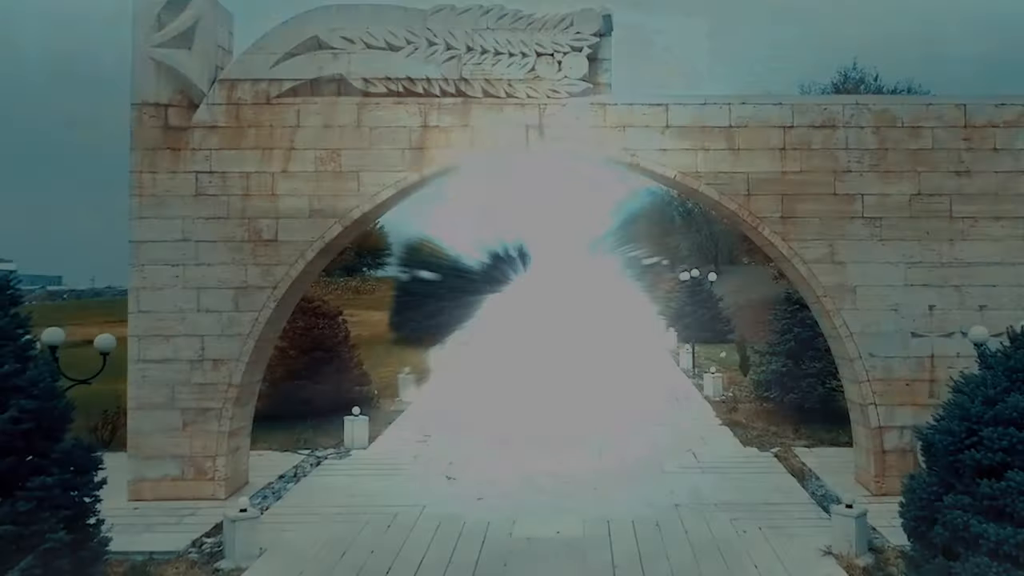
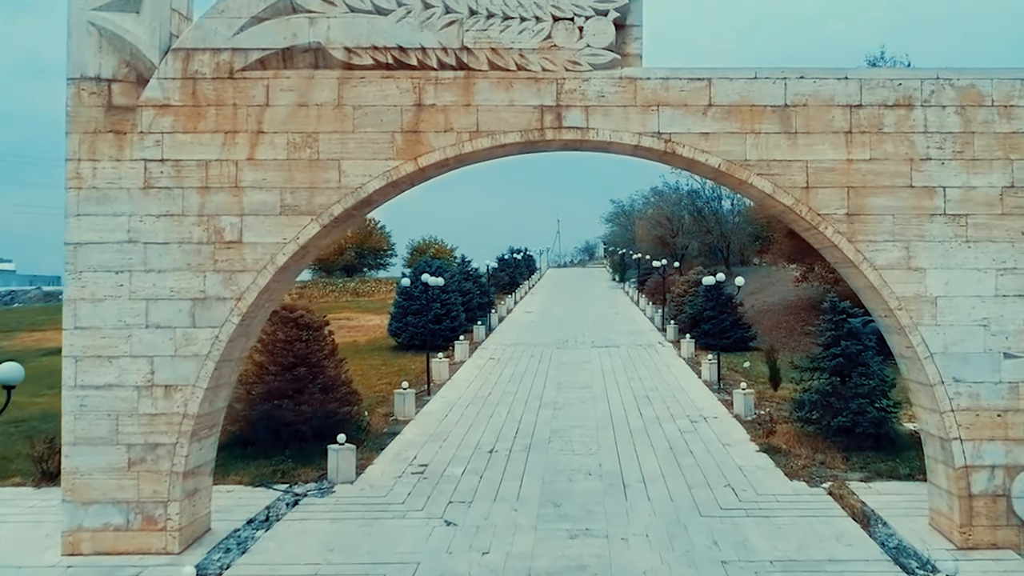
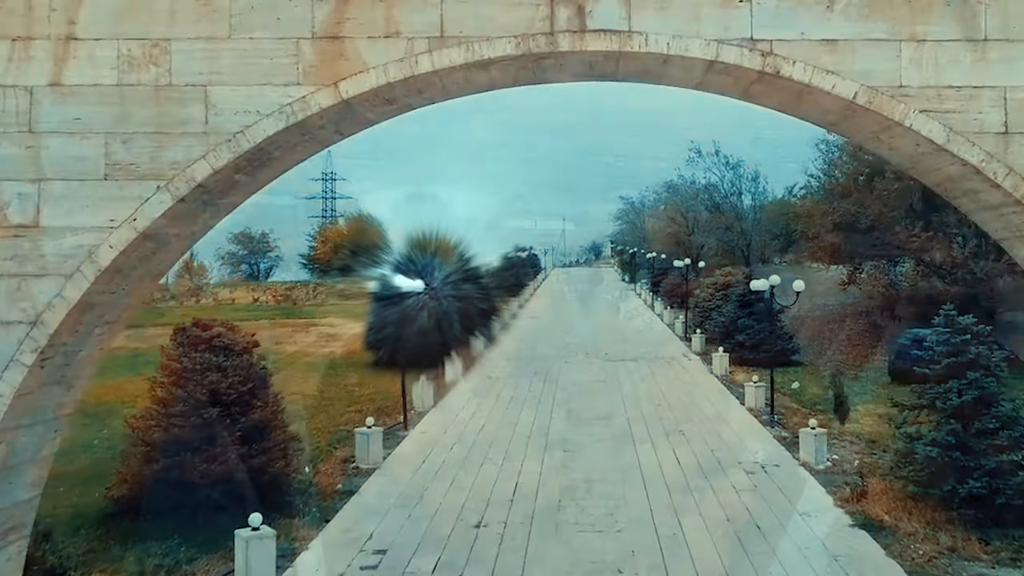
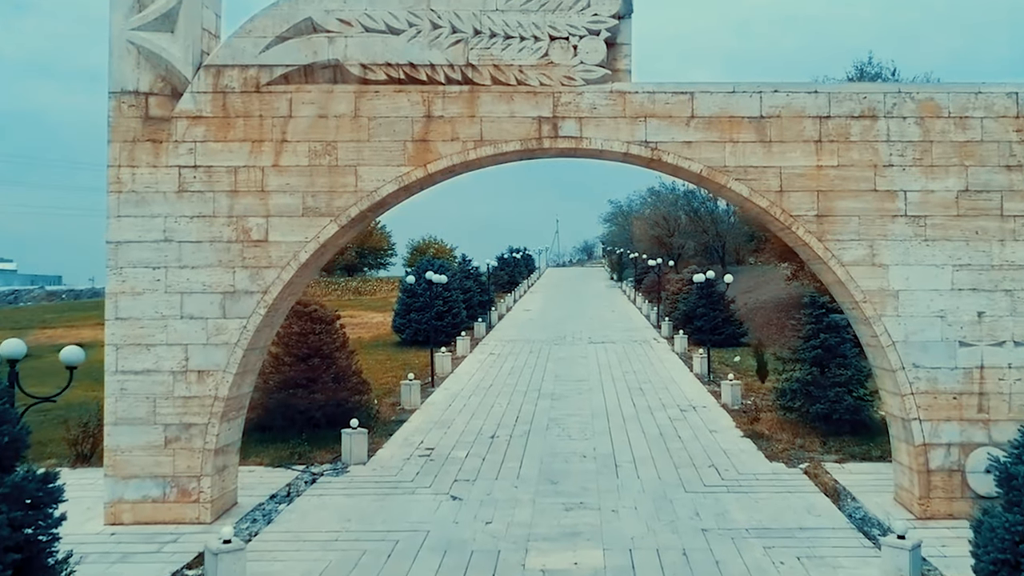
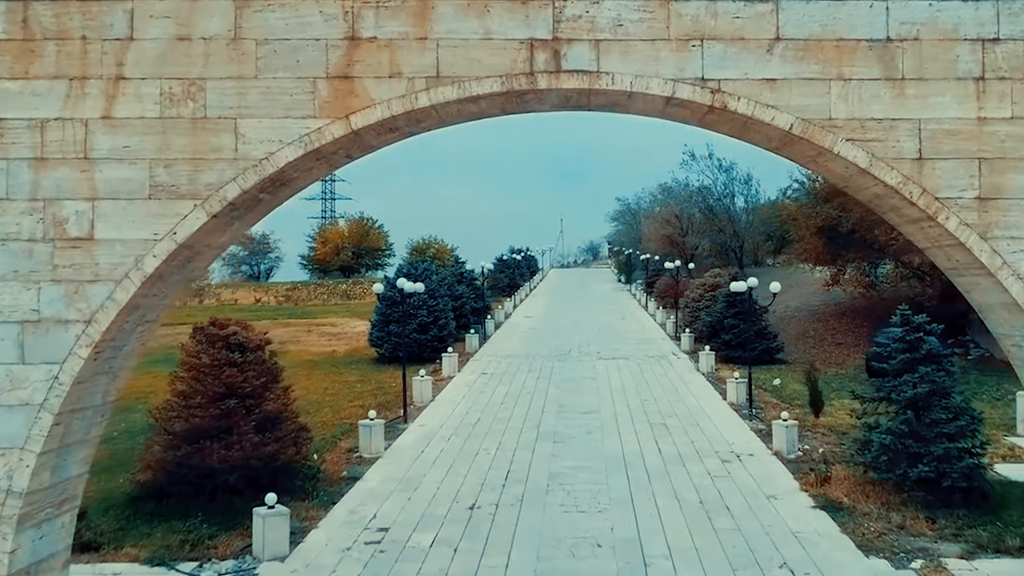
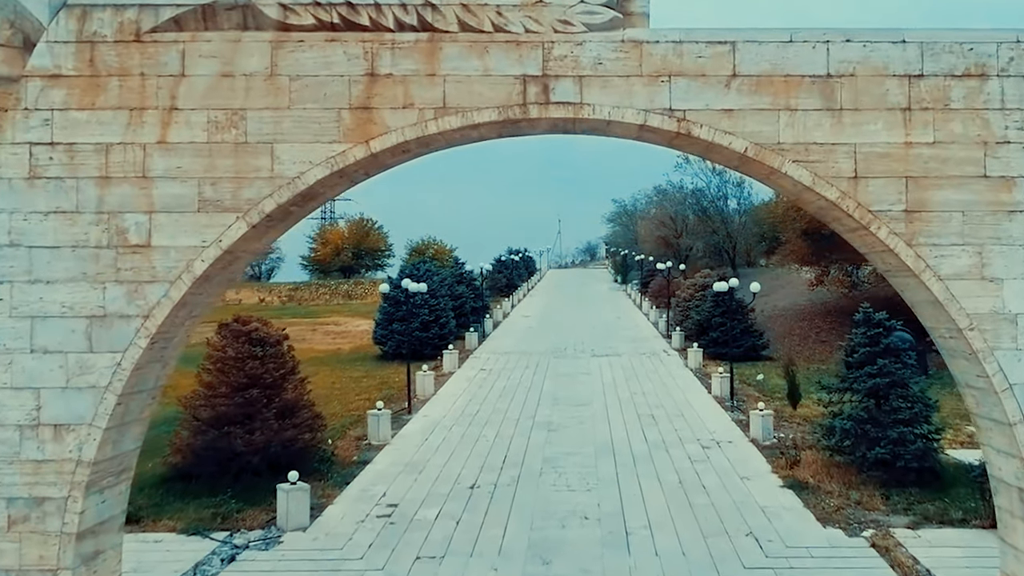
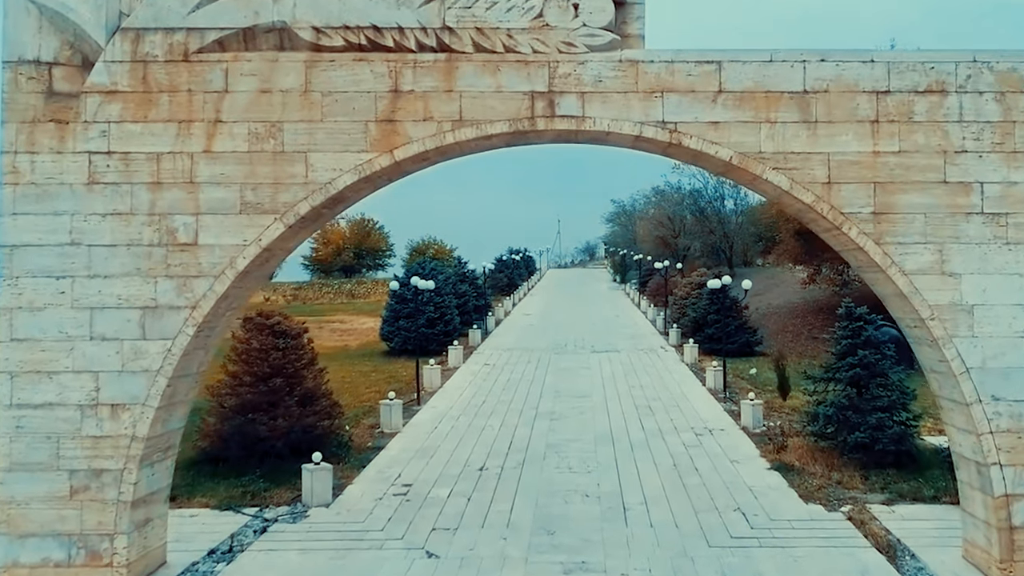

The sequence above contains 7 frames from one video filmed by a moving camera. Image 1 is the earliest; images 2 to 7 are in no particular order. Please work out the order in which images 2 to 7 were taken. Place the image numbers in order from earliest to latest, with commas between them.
4, 2, 7, 6, 5, 3
